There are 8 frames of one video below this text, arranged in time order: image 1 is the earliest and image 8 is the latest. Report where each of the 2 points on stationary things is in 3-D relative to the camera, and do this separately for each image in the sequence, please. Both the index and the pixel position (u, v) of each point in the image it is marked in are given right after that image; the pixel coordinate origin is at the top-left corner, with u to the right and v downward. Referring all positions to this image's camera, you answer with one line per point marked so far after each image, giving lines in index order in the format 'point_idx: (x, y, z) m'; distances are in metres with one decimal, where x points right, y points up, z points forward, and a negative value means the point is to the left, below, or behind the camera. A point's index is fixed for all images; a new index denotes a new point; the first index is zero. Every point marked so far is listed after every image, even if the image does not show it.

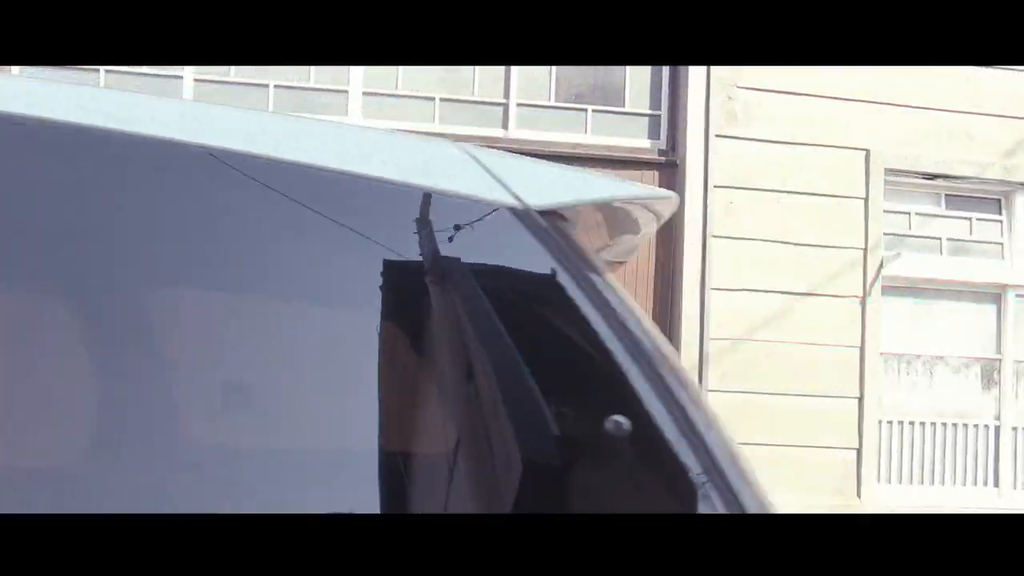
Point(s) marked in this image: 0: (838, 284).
0: (+1.4, 0.0, +9.2) m
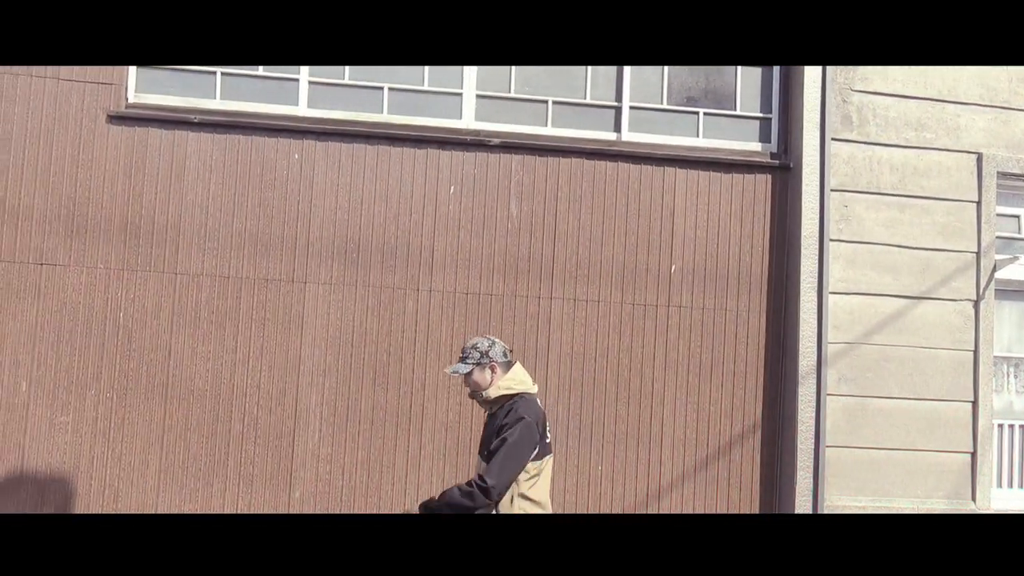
0: (+1.8, 0.0, +9.1) m
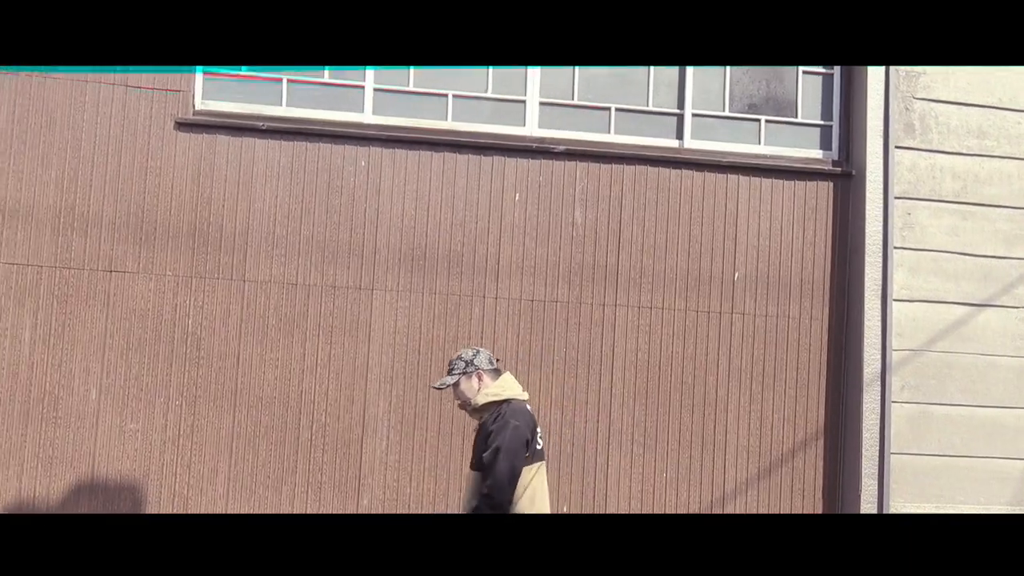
0: (+2.1, 0.0, +9.2) m
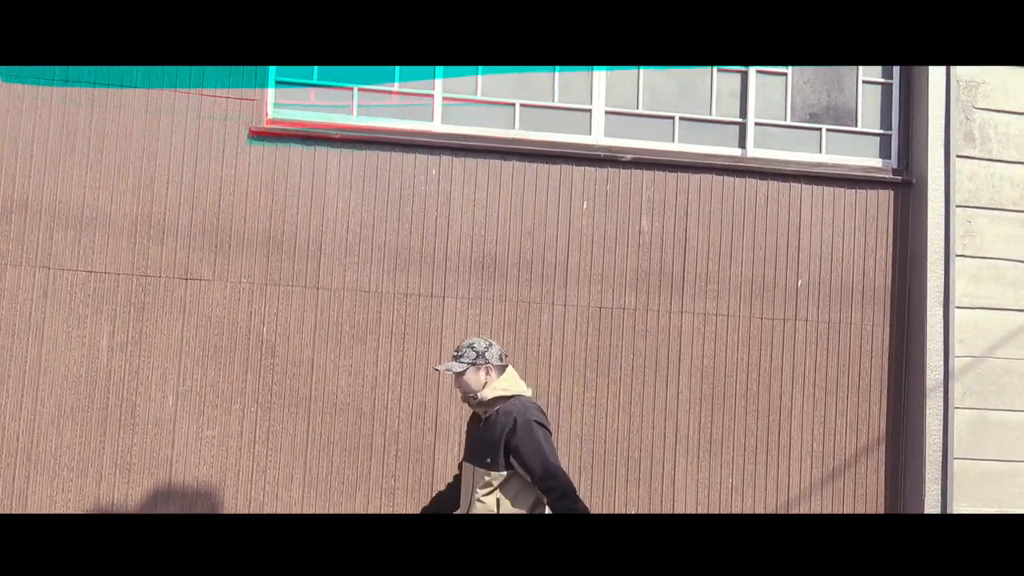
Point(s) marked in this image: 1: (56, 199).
0: (+2.4, -0.1, +9.3) m
1: (-1.8, +0.3, +8.7) m
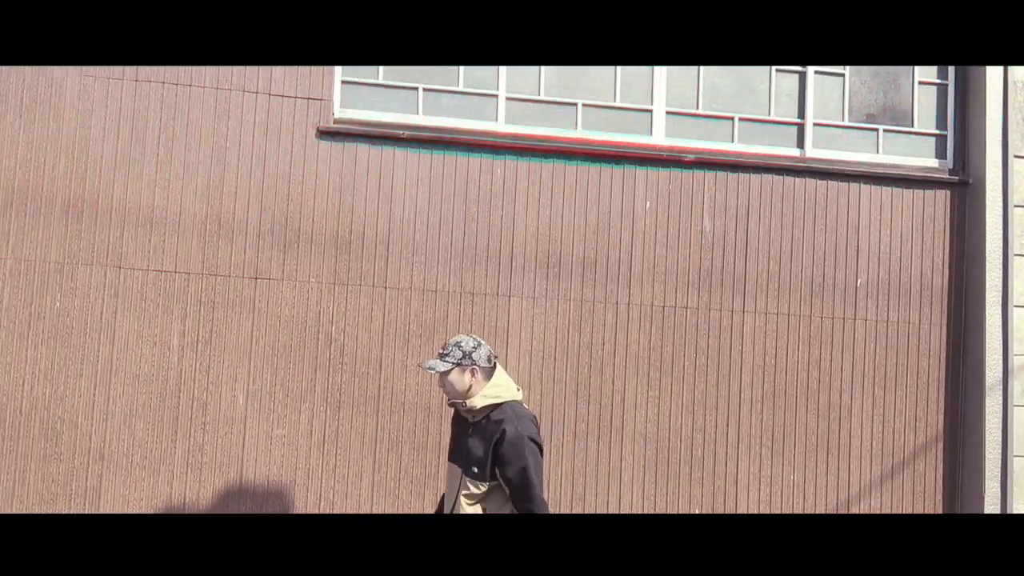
0: (+2.6, -0.1, +9.4) m
1: (-1.5, +0.3, +8.7) m
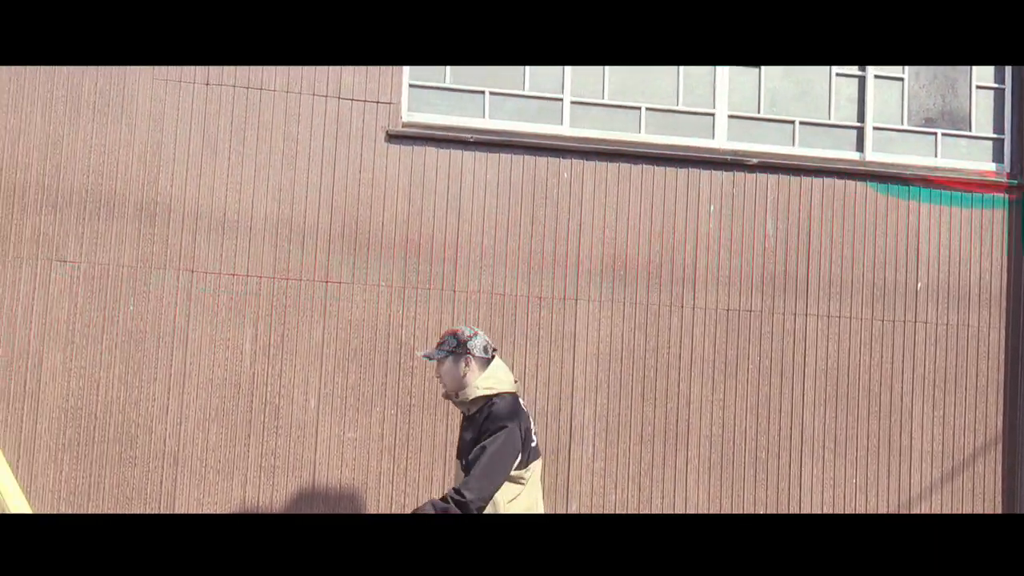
0: (+2.9, -0.1, +9.5) m
1: (-1.2, +0.3, +8.7) m
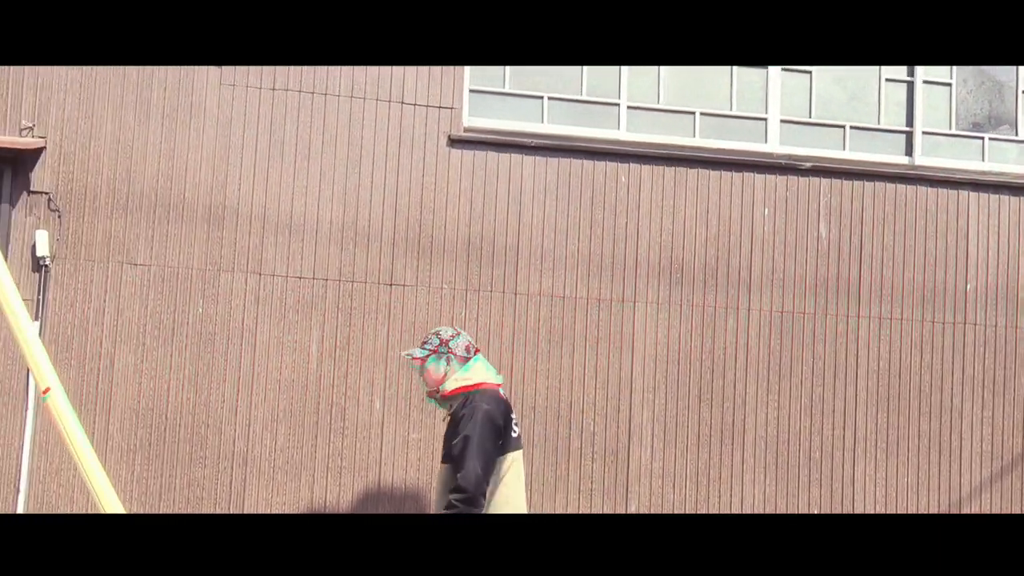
0: (+3.1, -0.1, +9.6) m
1: (-1.0, +0.3, +8.8) m
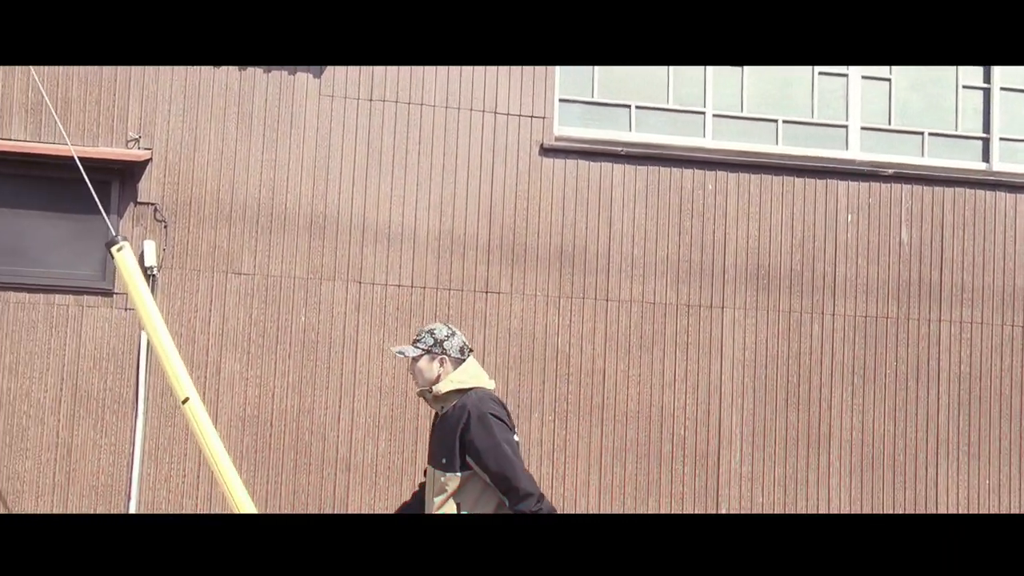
0: (+3.5, -0.1, +9.8) m
1: (-0.6, +0.3, +8.9) m
